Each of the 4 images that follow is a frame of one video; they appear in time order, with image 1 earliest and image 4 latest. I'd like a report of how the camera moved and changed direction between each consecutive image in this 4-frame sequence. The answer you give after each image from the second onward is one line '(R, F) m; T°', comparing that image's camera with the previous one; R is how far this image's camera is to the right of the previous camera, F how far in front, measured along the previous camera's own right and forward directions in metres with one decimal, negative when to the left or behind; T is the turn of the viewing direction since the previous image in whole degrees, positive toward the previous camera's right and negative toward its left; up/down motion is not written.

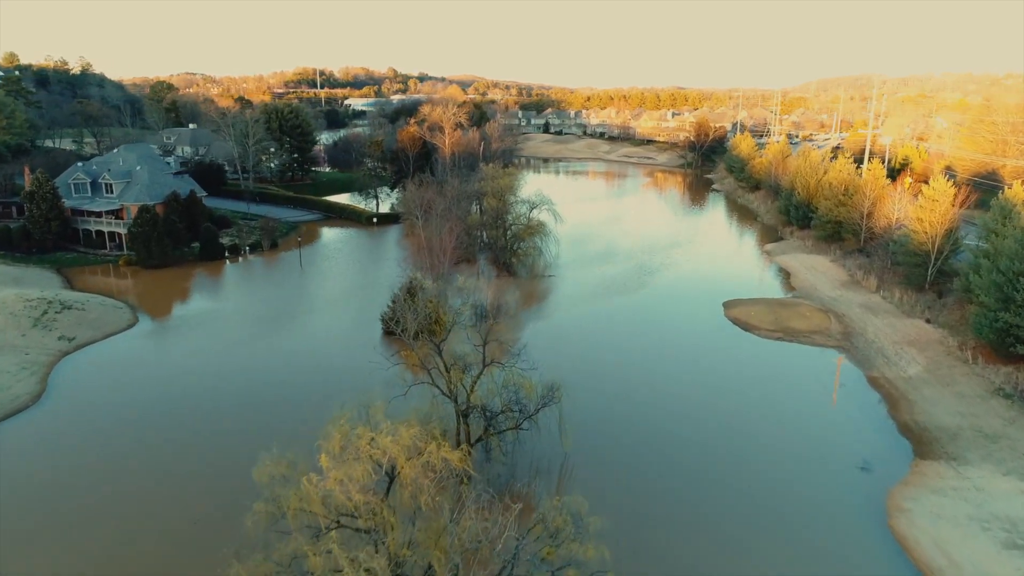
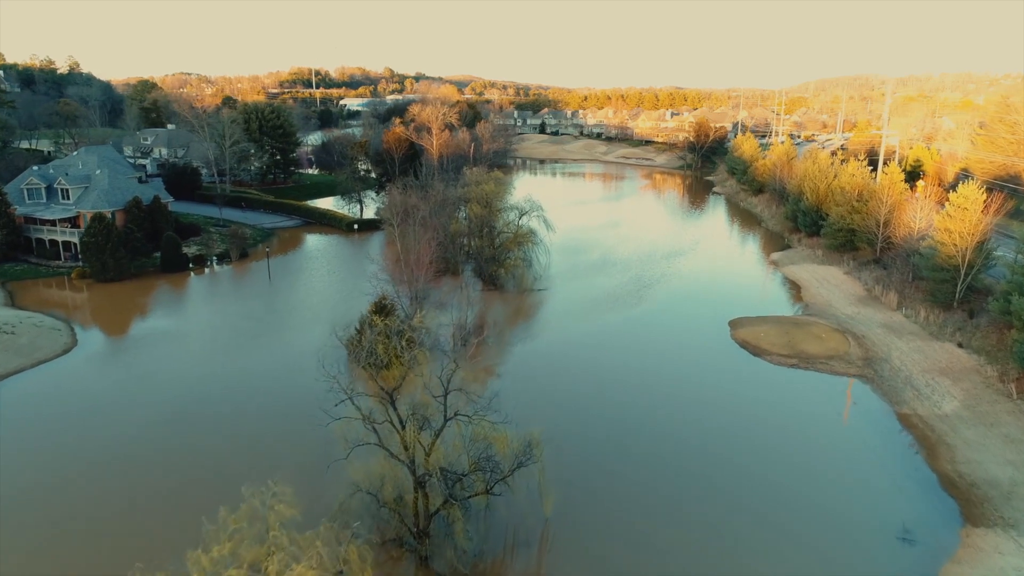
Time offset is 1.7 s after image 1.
(+0.5, +2.5) m; 0°
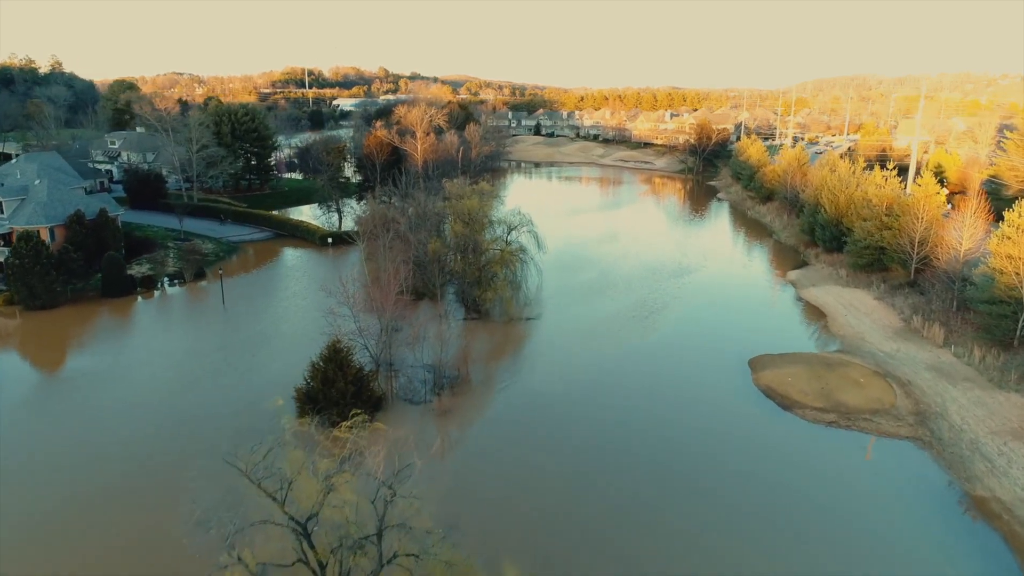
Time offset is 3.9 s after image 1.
(+0.4, +3.4) m; 0°
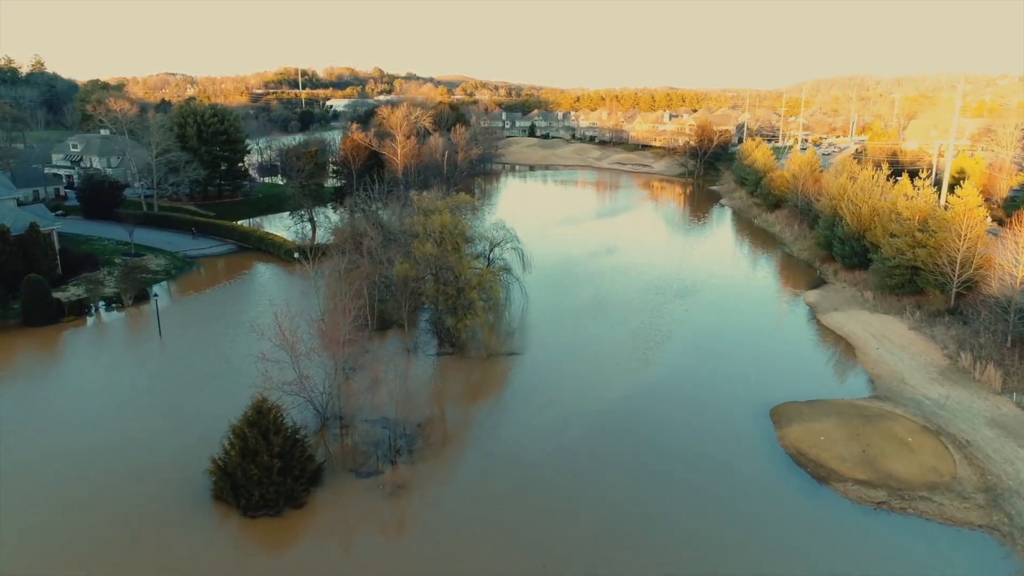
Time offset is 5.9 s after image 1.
(+0.6, +3.4) m; 0°
